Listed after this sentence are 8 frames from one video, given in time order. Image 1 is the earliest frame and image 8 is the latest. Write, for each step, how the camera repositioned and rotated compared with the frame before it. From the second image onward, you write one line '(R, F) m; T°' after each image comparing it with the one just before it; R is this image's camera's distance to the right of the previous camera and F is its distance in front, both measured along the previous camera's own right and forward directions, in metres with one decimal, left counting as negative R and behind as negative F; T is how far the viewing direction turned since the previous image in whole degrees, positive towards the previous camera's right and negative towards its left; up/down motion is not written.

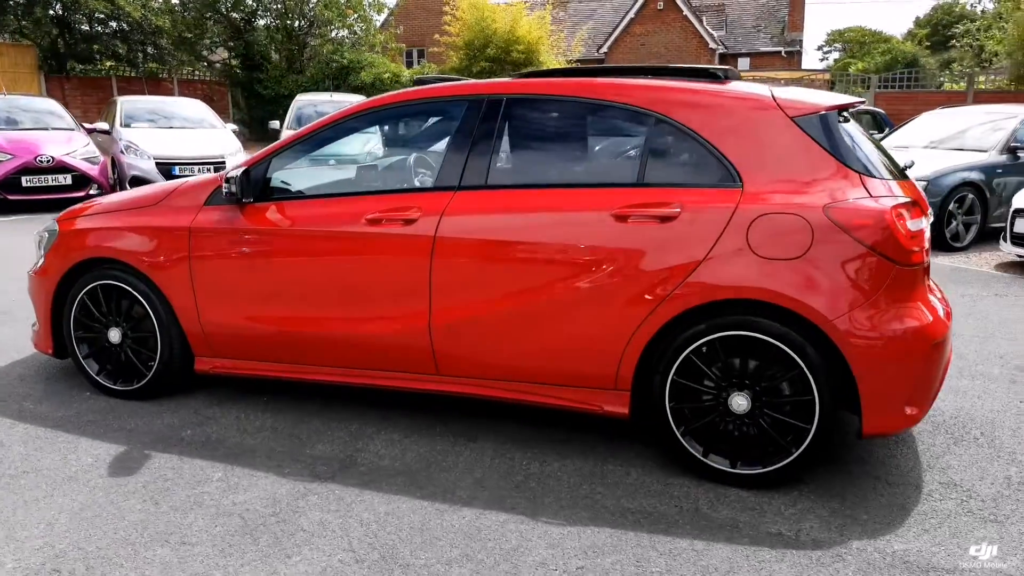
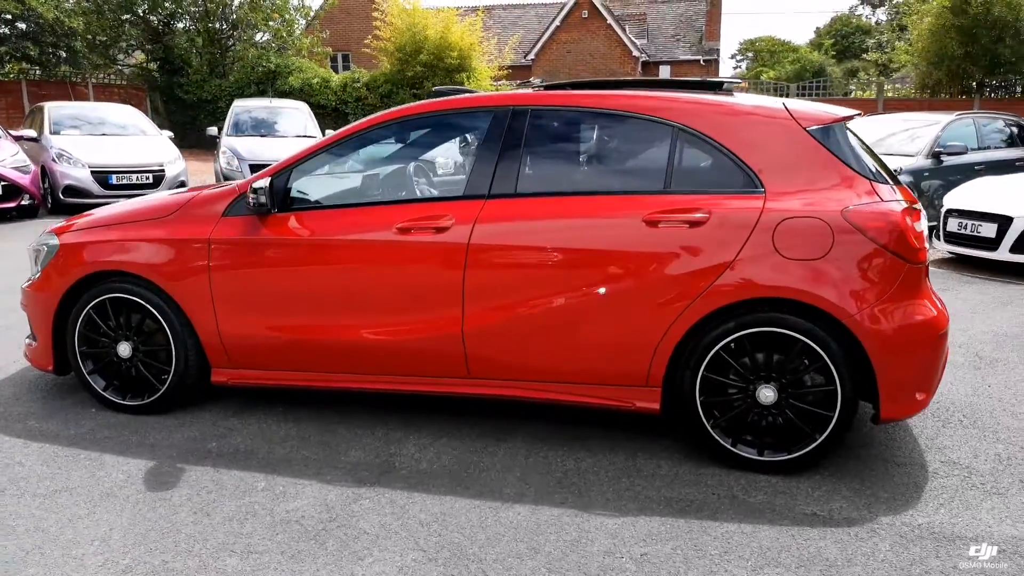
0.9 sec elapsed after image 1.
(-0.5, -0.1) m; +6°
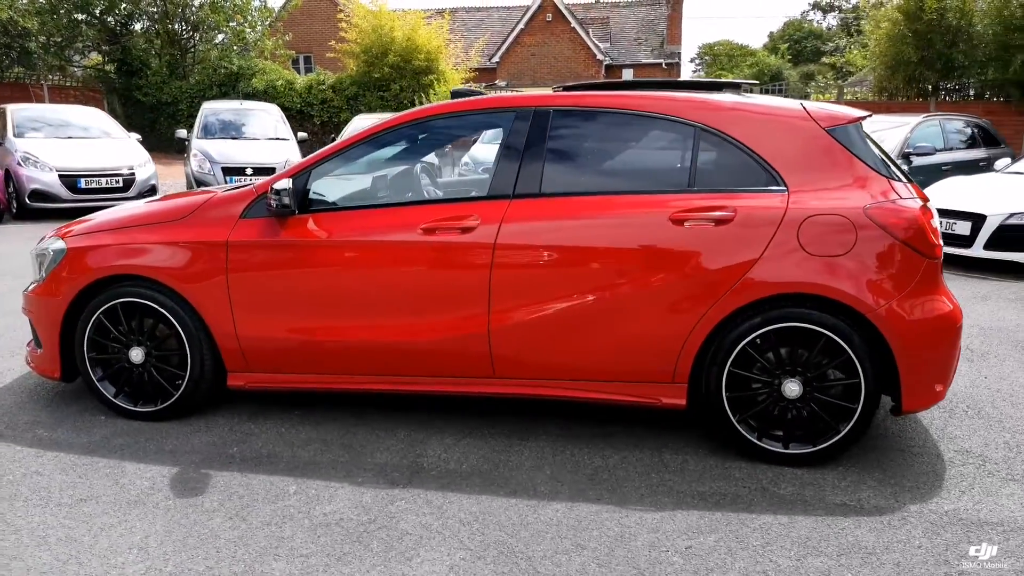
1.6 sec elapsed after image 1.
(-0.3, 0.0) m; +3°
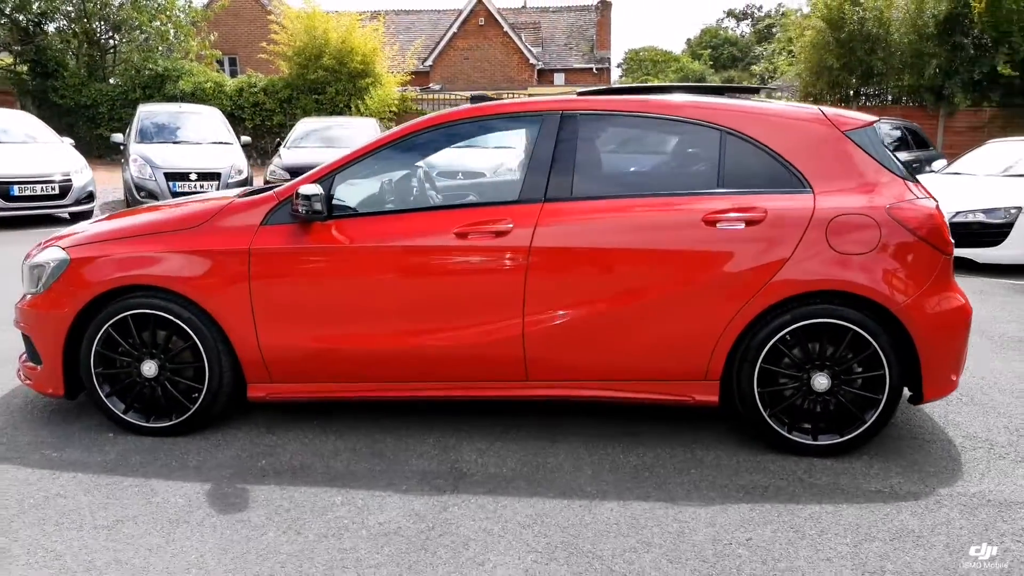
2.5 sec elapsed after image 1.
(-0.5, 0.0) m; +5°
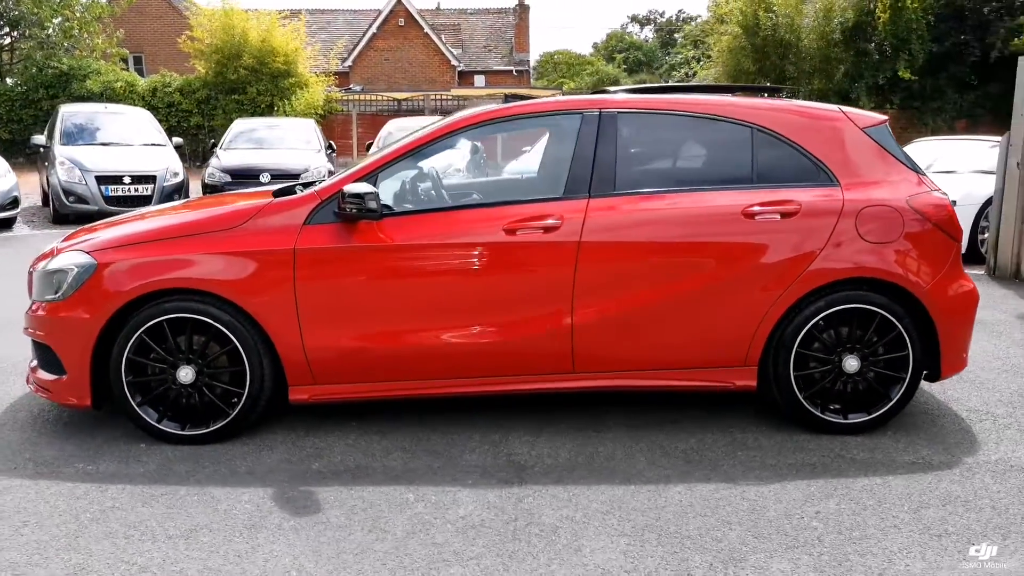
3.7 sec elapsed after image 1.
(-0.7, 0.0) m; +6°
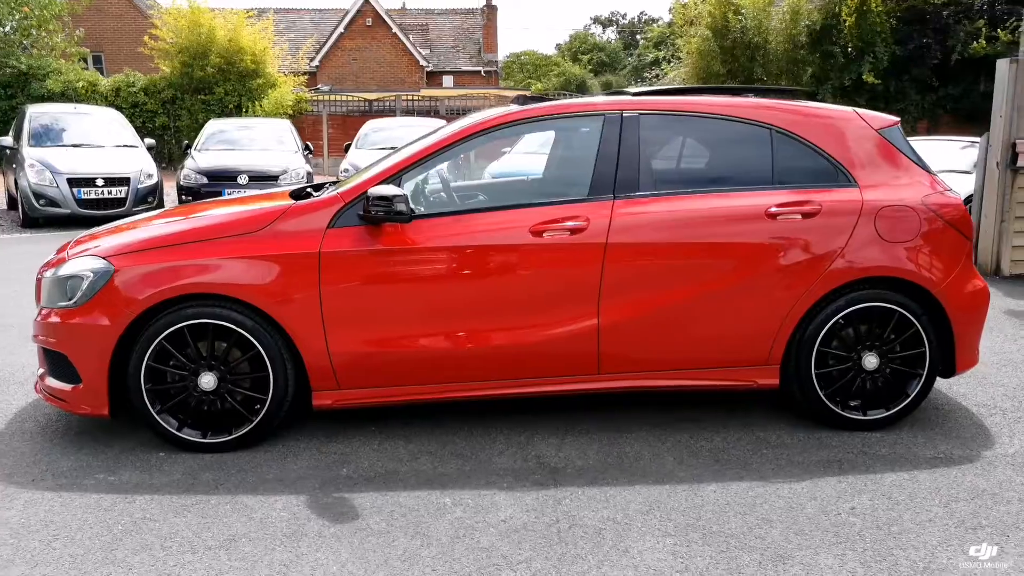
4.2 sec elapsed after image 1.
(-0.3, 0.0) m; +3°
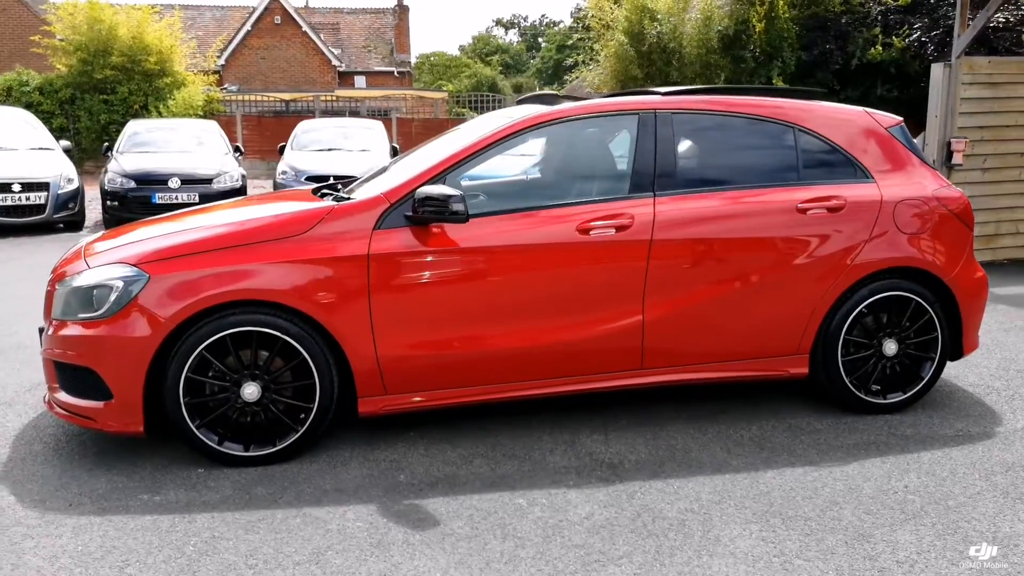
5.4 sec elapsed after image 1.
(-0.7, 0.0) m; +7°
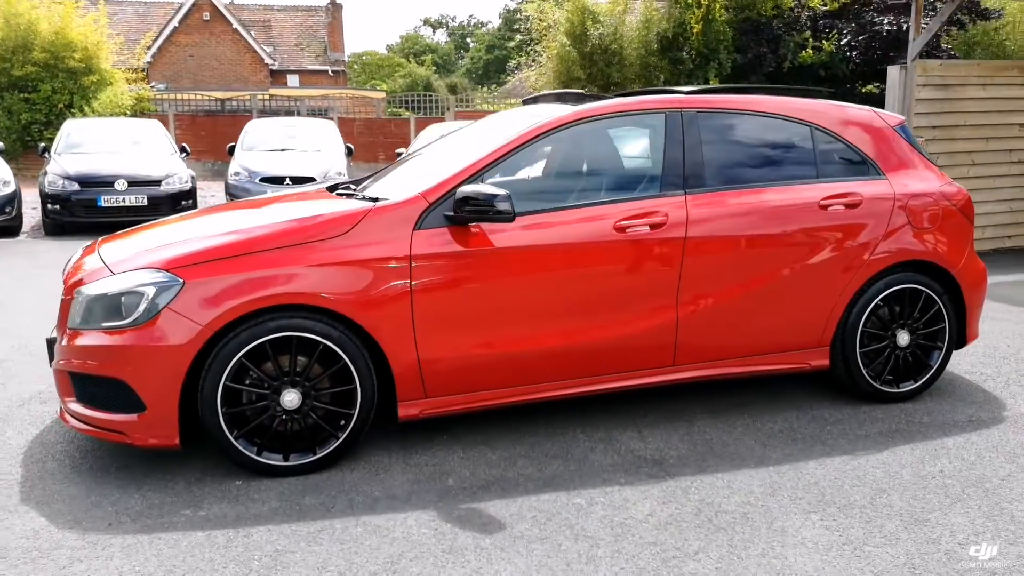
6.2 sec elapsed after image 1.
(-0.5, 0.0) m; +5°
